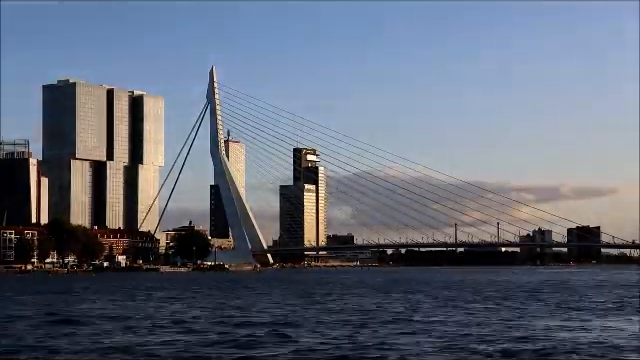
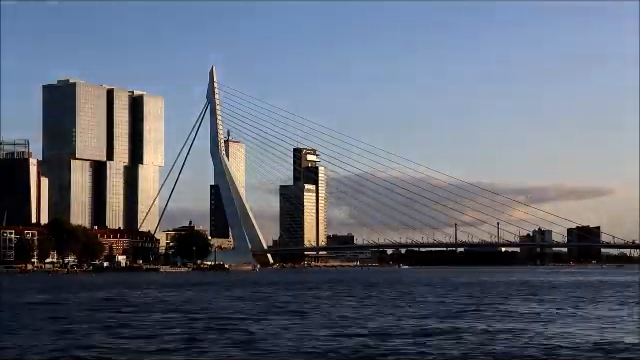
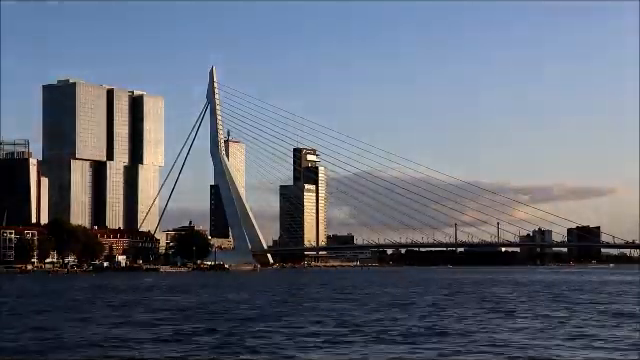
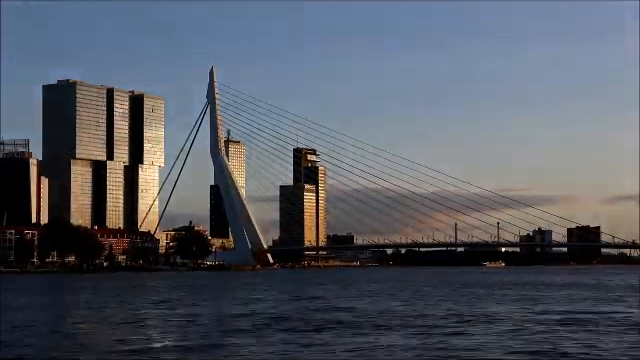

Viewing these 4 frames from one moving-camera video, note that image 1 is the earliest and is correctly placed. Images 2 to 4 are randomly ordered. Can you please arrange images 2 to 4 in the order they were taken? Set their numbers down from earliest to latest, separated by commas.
3, 2, 4
